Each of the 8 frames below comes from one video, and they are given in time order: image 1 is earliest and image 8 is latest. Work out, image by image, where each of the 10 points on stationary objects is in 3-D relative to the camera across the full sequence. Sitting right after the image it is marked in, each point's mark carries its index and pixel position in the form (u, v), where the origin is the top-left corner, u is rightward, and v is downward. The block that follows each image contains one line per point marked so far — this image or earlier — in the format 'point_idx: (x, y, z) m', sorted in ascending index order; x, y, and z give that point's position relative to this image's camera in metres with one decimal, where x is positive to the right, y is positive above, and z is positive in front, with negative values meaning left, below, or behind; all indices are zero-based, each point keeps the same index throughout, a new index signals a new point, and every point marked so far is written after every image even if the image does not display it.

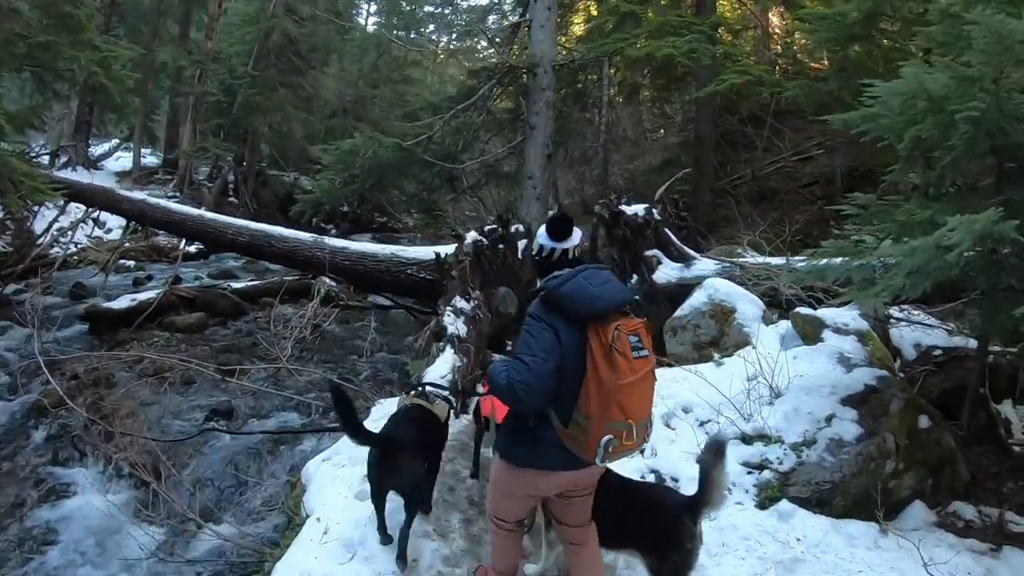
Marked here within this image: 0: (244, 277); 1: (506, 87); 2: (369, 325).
0: (-2.8, +0.1, +12.9) m
1: (-0.1, +2.2, +13.6) m
2: (-1.2, -0.3, +10.4) m
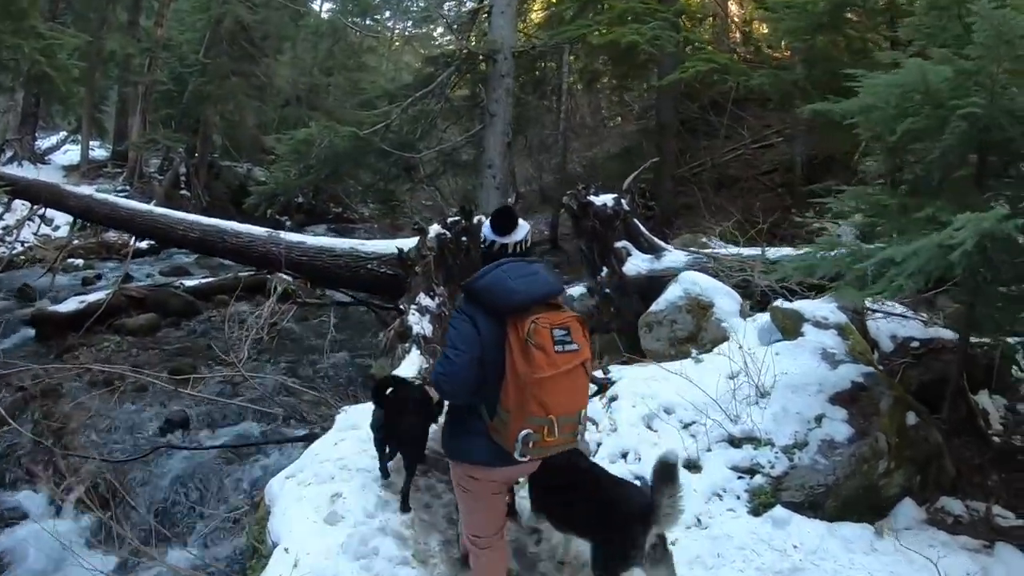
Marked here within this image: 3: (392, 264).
0: (-3.2, +0.1, +12.5) m
1: (-0.5, +2.3, +13.3) m
2: (-1.5, -0.3, +10.0) m
3: (-0.9, +0.1, +8.8) m
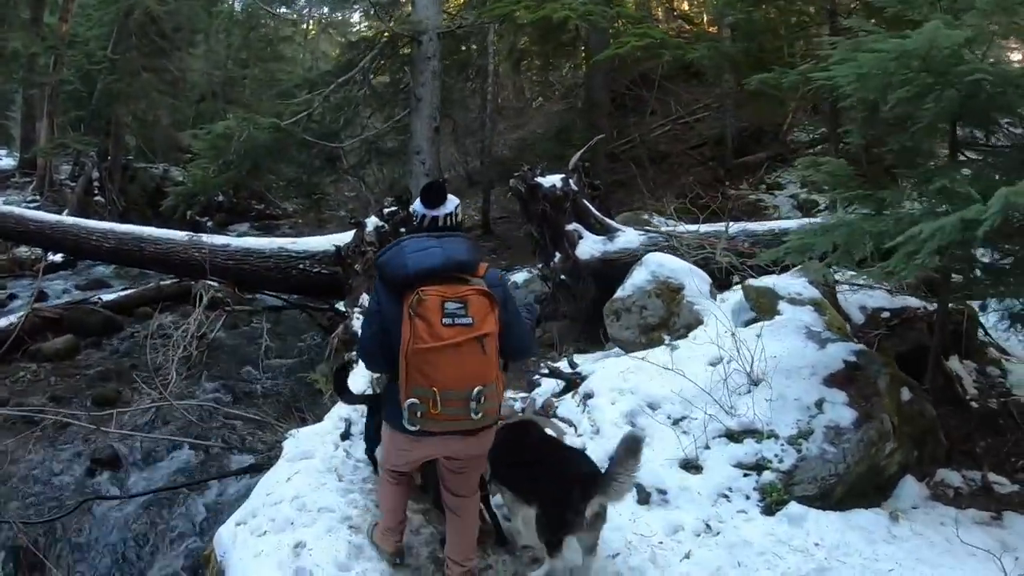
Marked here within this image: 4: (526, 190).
0: (-3.7, 0.0, +11.8) m
1: (-1.3, +2.3, +12.7) m
2: (-1.9, -0.3, +9.4) m
3: (-1.2, +0.1, +8.2) m
4: (+0.1, +0.6, +7.6) m
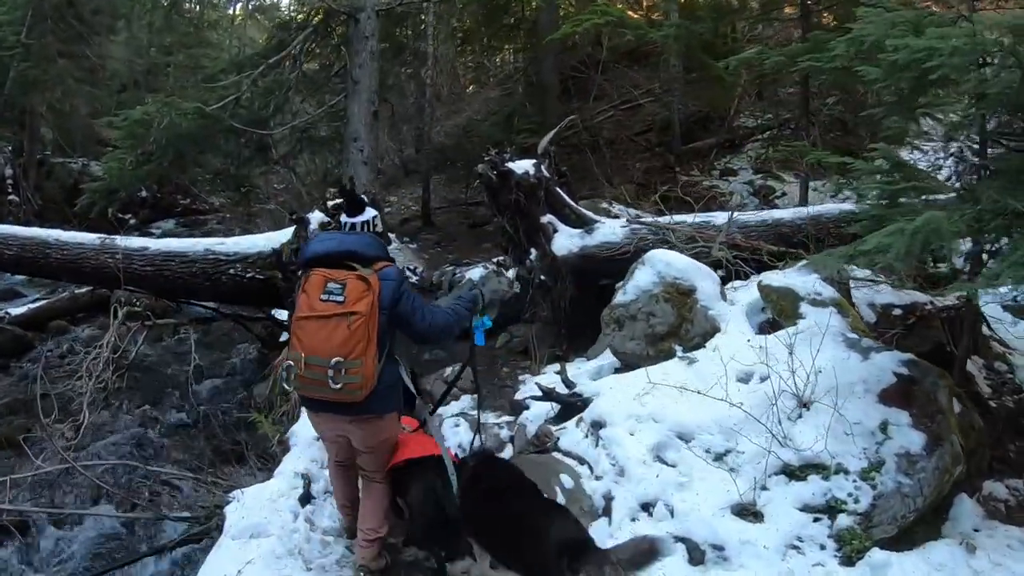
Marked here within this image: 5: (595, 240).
0: (-4.1, 0.0, +10.6) m
1: (-1.8, +2.3, +11.6) m
2: (-2.2, -0.4, +8.4) m
3: (-1.4, +0.1, +7.1) m
4: (-0.1, +0.6, +6.6) m
5: (+0.5, +0.3, +6.9) m
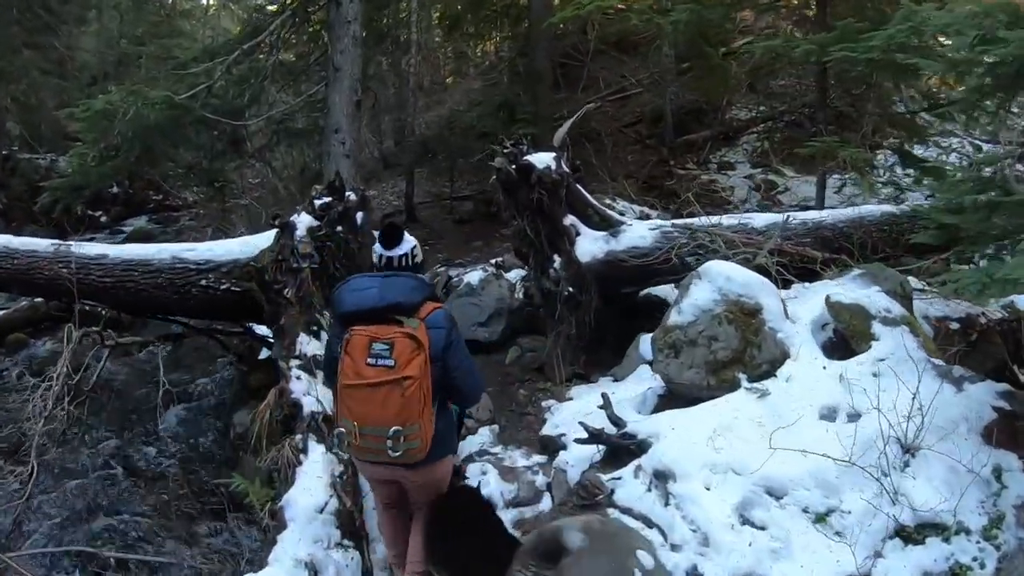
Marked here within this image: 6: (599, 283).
0: (-4.1, -0.1, +9.7) m
1: (-1.8, +2.3, +10.7) m
2: (-2.1, -0.4, +7.5) m
3: (-1.4, 0.0, +6.3) m
4: (0.0, +0.5, +5.8) m
5: (+0.5, +0.2, +6.1) m
6: (+0.4, 0.0, +6.1) m
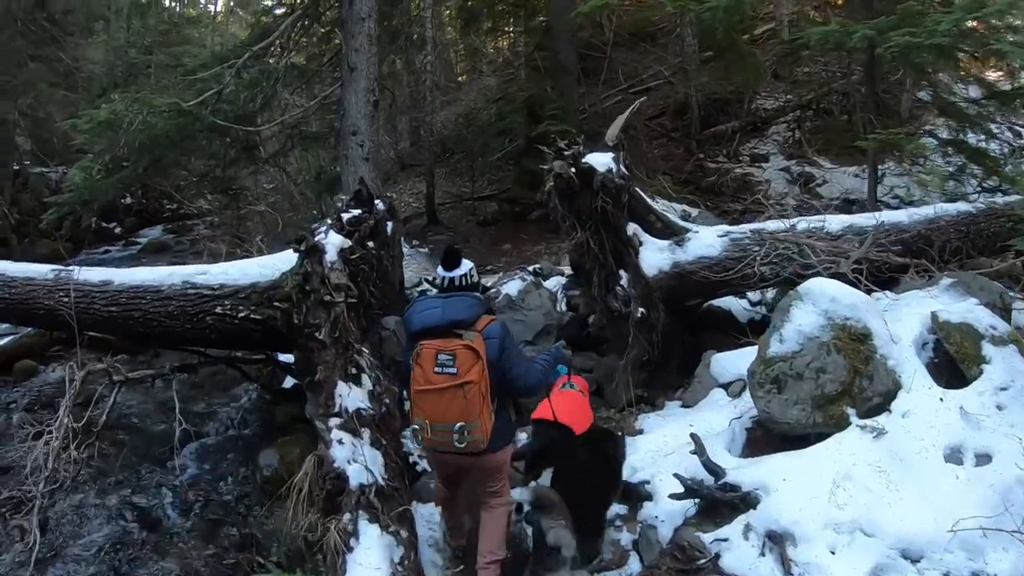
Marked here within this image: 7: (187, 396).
0: (-3.8, -0.3, +9.0) m
1: (-1.6, +2.2, +10.1) m
2: (-1.9, -0.6, +6.8) m
3: (-1.1, -0.1, +5.6) m
4: (+0.2, +0.5, +5.1) m
5: (+0.8, +0.2, +5.4) m
6: (+0.7, 0.0, +5.5) m
7: (-1.8, -0.6, +6.8) m
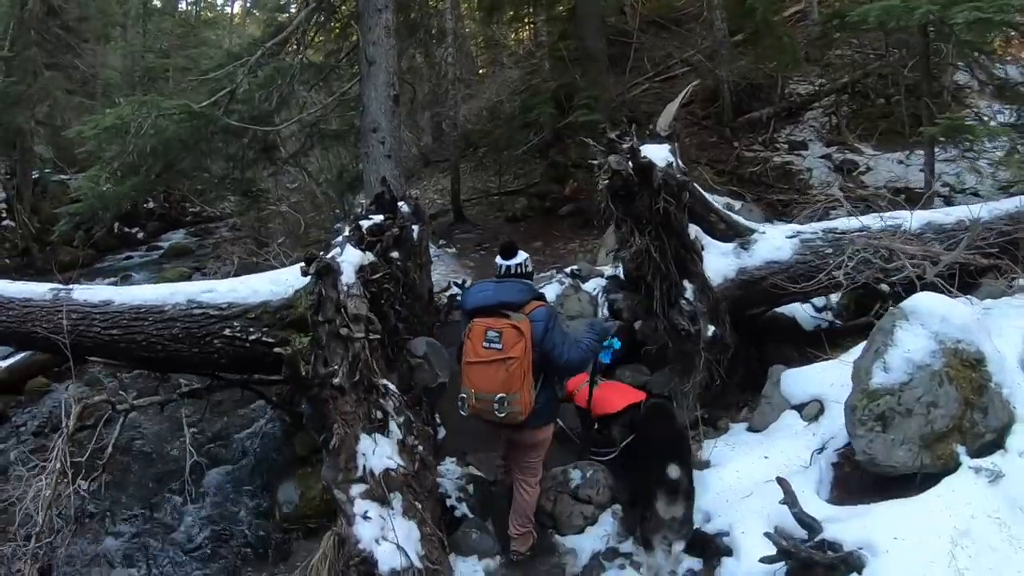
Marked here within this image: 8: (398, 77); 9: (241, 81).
0: (-3.6, -0.4, +8.5) m
1: (-1.4, +2.1, +9.5) m
2: (-1.6, -0.6, +6.3) m
3: (-1.0, -0.1, +5.0) m
4: (+0.3, +0.4, +4.5) m
5: (+0.9, +0.1, +4.8) m
6: (+0.8, -0.1, +4.9) m
7: (-1.5, -0.7, +6.2) m
8: (-0.8, +1.5, +8.9) m
9: (-2.0, +1.5, +9.1) m
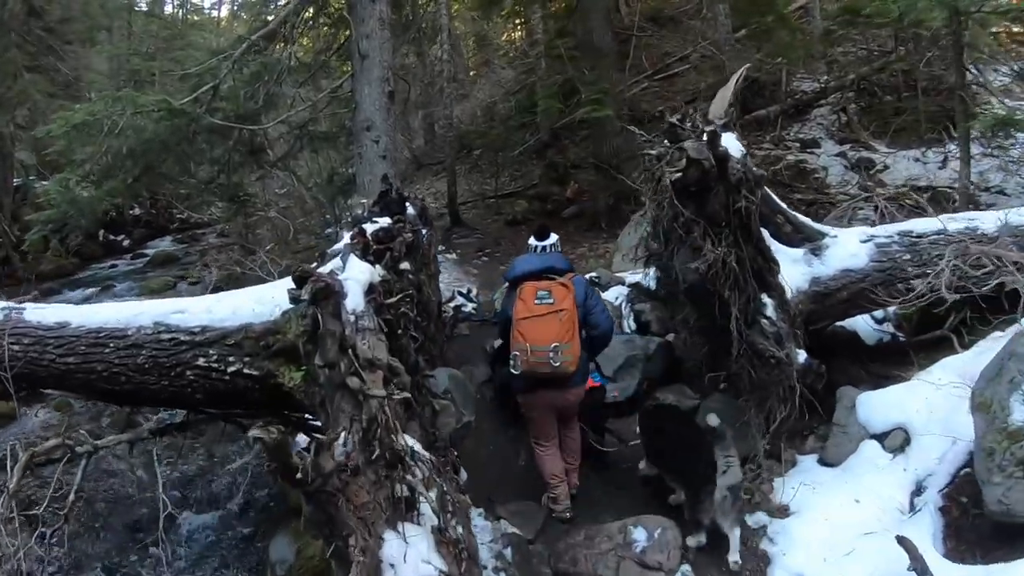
0: (-3.5, -0.5, +7.8) m
1: (-1.4, +2.1, +8.8) m
2: (-1.5, -0.7, +5.5) m
3: (-0.9, -0.2, +4.3) m
4: (+0.4, +0.4, +3.8) m
5: (+1.0, +0.1, +4.0) m
6: (+0.9, -0.1, +4.1) m
7: (-1.4, -0.7, +5.5) m
8: (-0.7, +1.5, +8.2) m
9: (-1.9, +1.4, +8.3) m
